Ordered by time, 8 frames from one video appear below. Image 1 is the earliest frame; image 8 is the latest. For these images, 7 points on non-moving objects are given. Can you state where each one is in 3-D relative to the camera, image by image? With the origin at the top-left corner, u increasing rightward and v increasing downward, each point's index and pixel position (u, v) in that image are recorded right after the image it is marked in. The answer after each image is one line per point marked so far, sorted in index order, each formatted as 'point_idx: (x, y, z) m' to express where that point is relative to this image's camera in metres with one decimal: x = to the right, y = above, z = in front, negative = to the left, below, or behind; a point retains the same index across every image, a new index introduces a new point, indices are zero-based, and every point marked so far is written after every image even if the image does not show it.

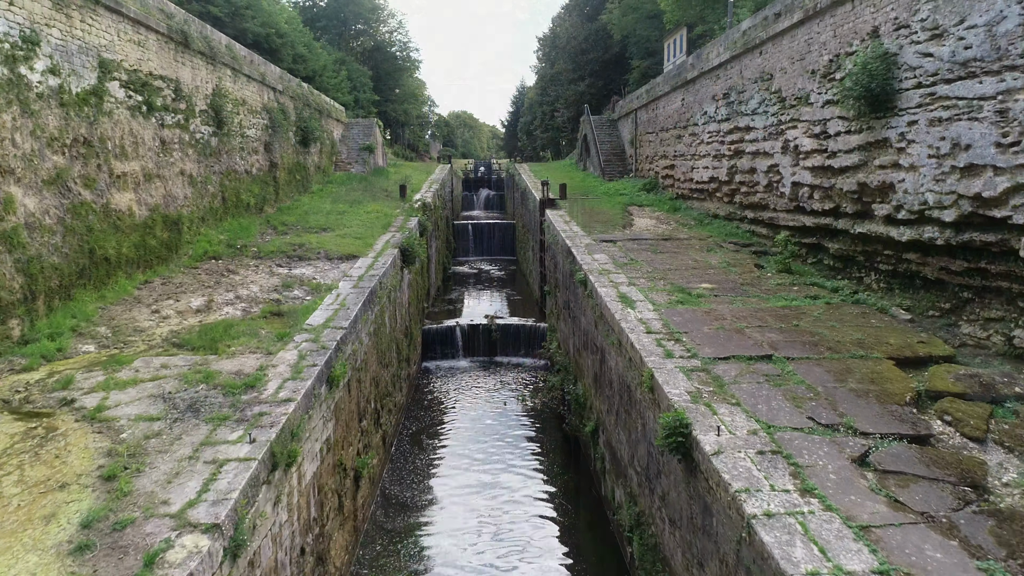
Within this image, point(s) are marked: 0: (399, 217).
0: (-2.0, +1.3, +11.0) m
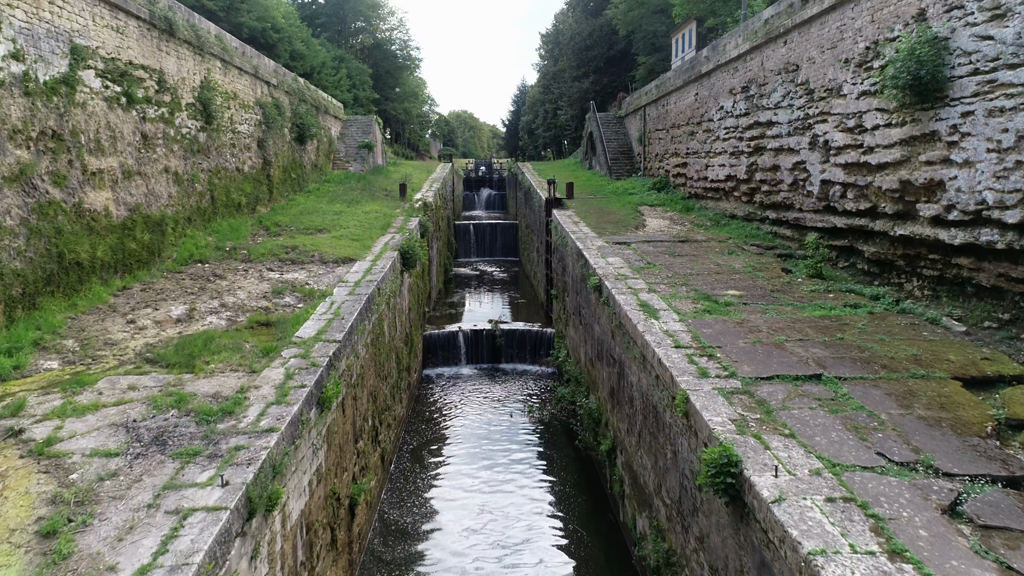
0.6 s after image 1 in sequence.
0: (-1.9, +1.2, +10.4) m
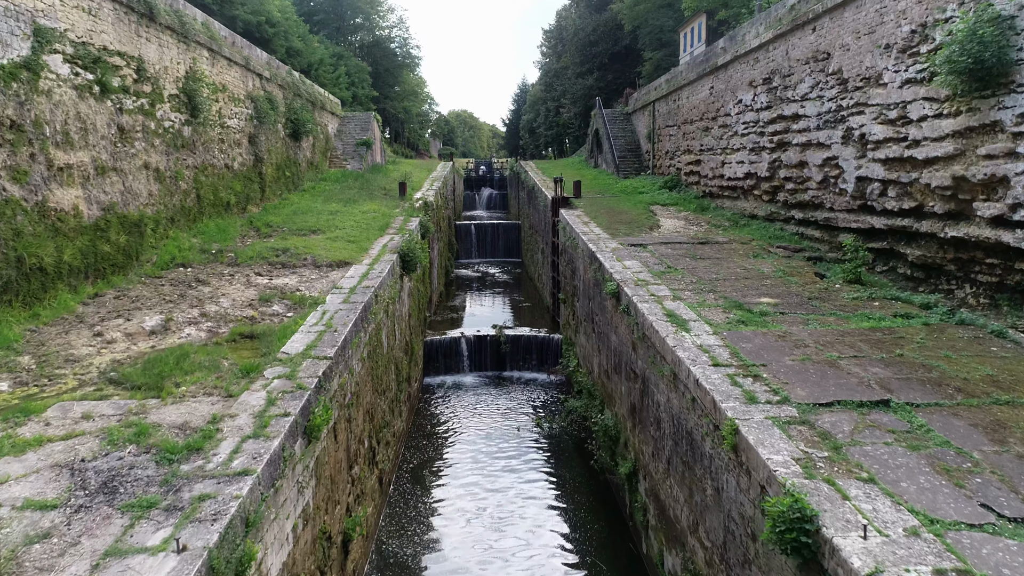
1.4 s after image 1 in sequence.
0: (-1.8, +1.1, +9.9) m
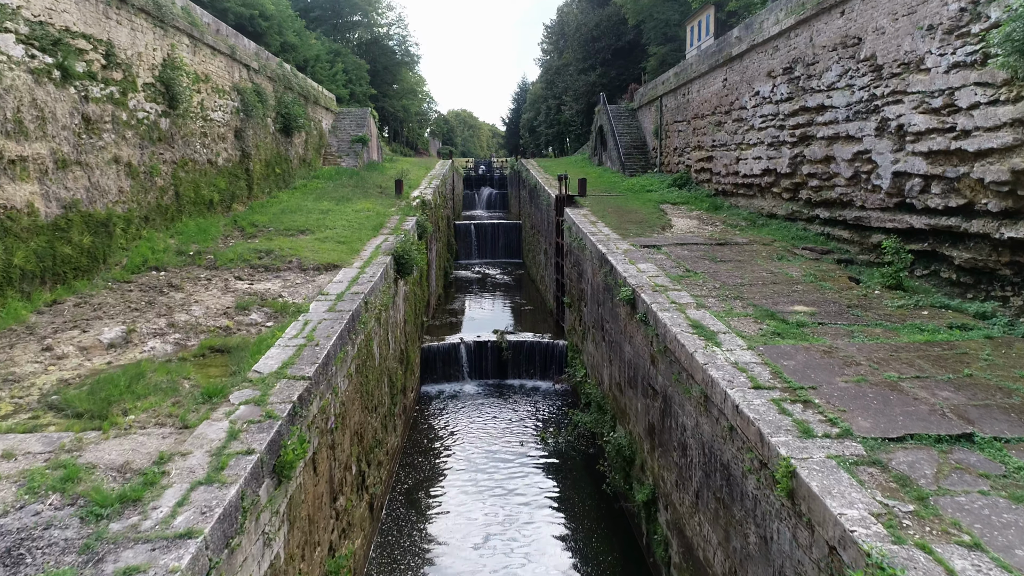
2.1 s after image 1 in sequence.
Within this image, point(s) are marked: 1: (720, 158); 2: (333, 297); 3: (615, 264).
0: (-1.8, +1.1, +9.3) m
1: (+3.4, +2.2, +10.3) m
2: (-1.5, -0.1, +5.3) m
3: (+1.1, +0.2, +6.4) m
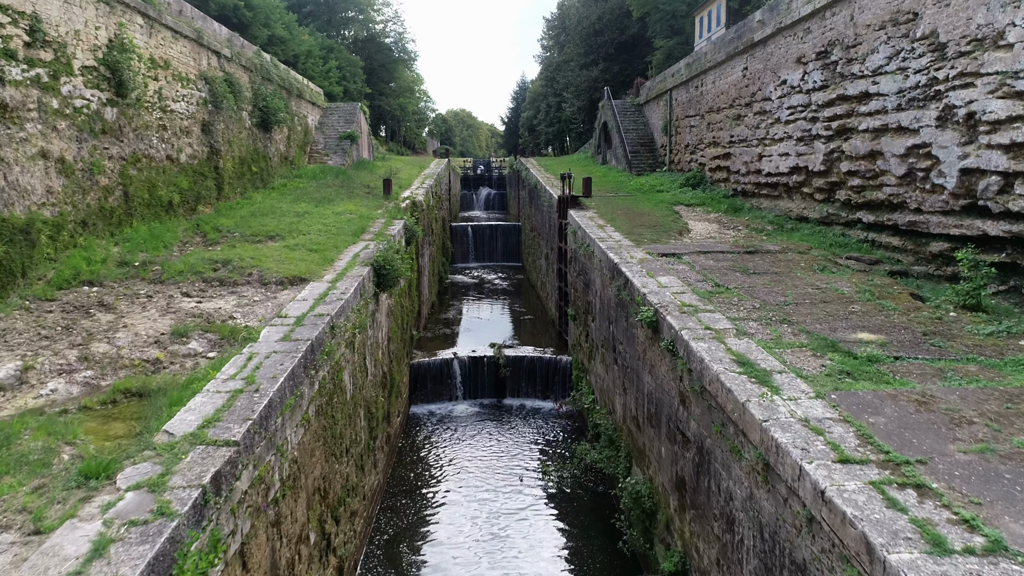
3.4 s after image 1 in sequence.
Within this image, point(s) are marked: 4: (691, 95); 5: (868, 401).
0: (-1.8, +0.9, +8.4) m
1: (+3.4, +2.0, +9.4) m
2: (-1.6, -0.2, +4.4) m
3: (+1.1, +0.1, +5.5) m
4: (+3.4, +3.6, +11.6) m
5: (+1.7, -0.6, +3.0) m
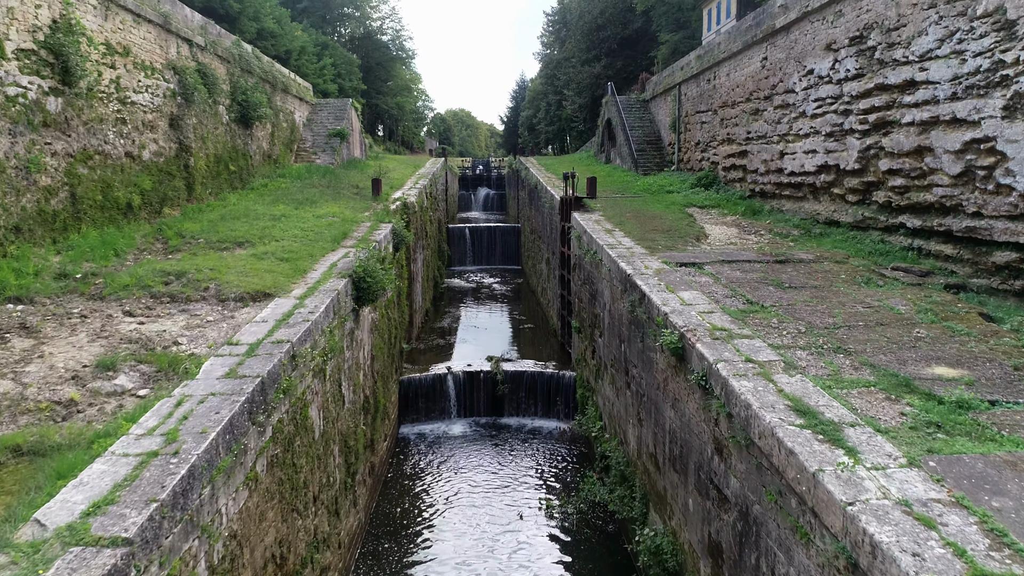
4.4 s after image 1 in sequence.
0: (-1.8, +0.8, +7.6) m
1: (+3.4, +1.9, +8.6) m
2: (-1.6, -0.4, +3.7) m
3: (+1.0, 0.0, +4.8) m
4: (+3.3, +3.5, +10.9) m
5: (+1.7, -0.7, +2.3) m
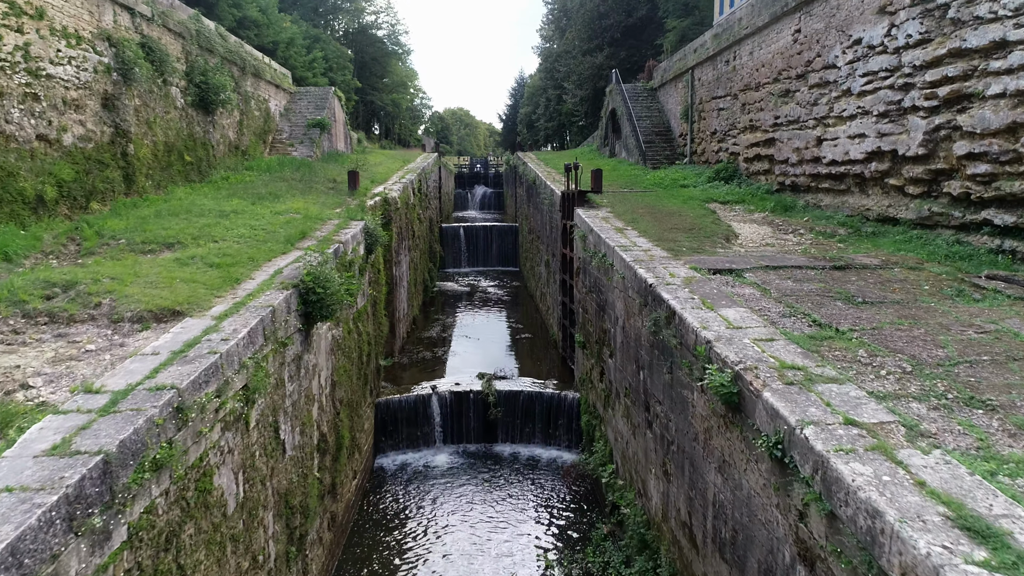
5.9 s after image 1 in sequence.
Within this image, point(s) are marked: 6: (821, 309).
0: (-1.9, +0.7, +6.5) m
1: (+3.3, +1.8, +7.5) m
2: (-1.6, -0.4, +2.5) m
3: (+1.0, -0.1, +3.6) m
4: (+3.3, +3.4, +9.8) m
5: (+1.7, -0.8, +1.2) m
6: (+1.8, -0.1, +3.6) m
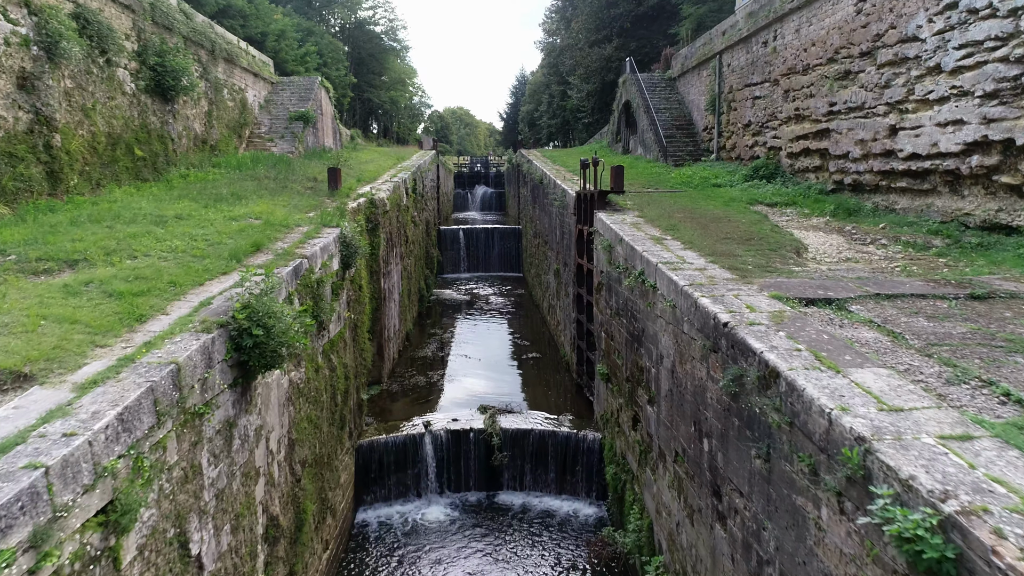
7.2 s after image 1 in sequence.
0: (-1.8, +0.5, +5.3) m
1: (+3.4, +1.6, +6.3) m
2: (-1.6, -0.6, +1.3) m
3: (+1.1, -0.3, +2.4) m
4: (+3.3, +3.2, +8.6) m
5: (+1.8, -1.0, 0.0) m
6: (+1.9, -0.3, +2.4) m
